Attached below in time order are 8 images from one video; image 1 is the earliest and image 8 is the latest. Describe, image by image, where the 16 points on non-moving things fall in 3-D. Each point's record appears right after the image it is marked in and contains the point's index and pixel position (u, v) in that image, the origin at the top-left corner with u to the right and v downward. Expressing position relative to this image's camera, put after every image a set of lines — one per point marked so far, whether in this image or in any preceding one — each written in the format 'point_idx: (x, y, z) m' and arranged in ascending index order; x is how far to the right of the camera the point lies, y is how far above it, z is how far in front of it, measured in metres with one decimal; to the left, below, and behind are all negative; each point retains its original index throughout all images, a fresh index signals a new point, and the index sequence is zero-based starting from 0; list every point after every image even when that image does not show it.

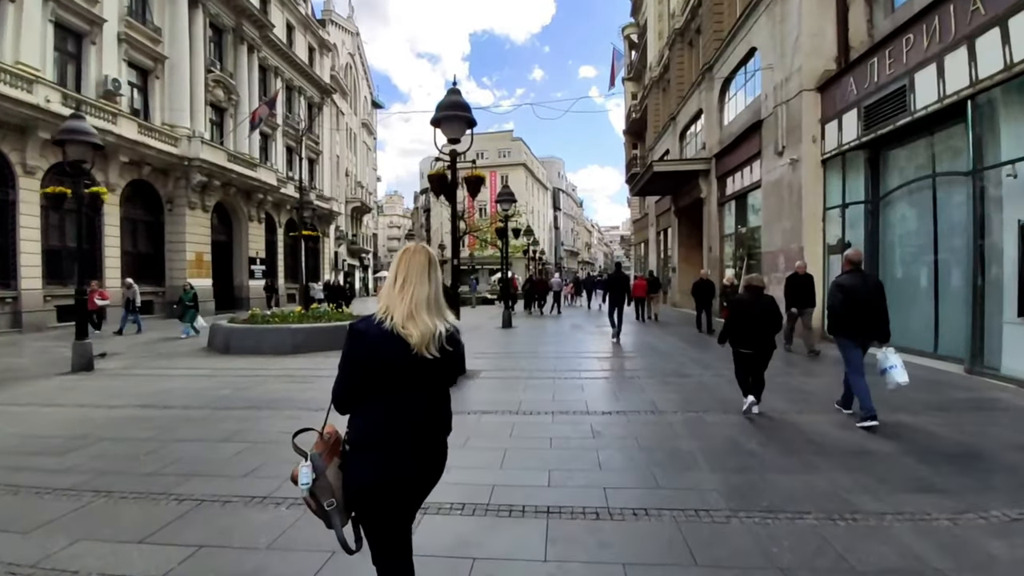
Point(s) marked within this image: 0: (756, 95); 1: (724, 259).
0: (+8.7, +6.9, +15.8) m
1: (+9.3, +1.4, +19.7) m
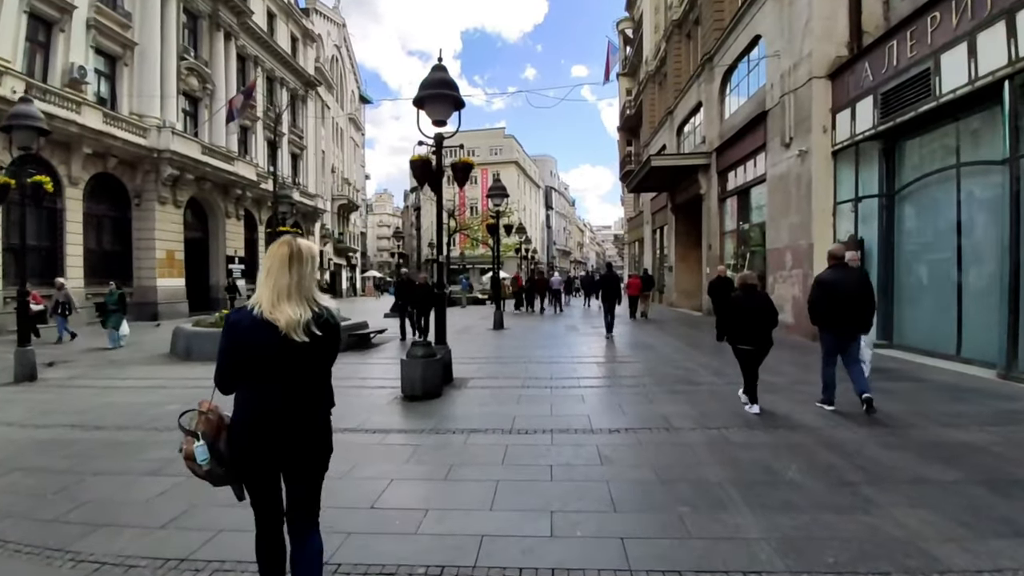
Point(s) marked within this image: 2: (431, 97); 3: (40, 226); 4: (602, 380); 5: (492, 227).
0: (+8.4, +6.9, +15.0) m
1: (+9.0, +1.4, +19.0) m
2: (-1.4, +3.4, +8.0) m
3: (-17.4, +2.3, +16.4) m
4: (+1.7, -1.7, +8.4) m
5: (-0.9, +2.7, +19.2) m
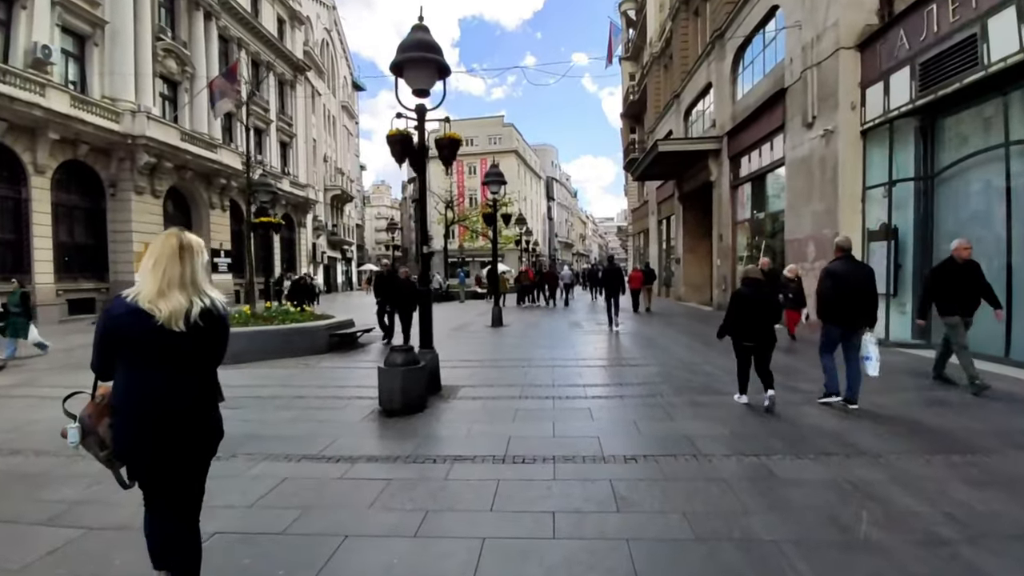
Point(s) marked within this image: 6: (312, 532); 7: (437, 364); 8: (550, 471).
0: (+8.3, +7.1, +13.9) m
1: (+8.9, +1.7, +17.9) m
2: (-1.5, +3.5, +6.9) m
3: (-17.5, +2.4, +15.4) m
4: (+1.7, -1.6, +7.4) m
5: (-1.0, +2.9, +18.2) m
6: (-1.5, -1.9, +3.4) m
7: (-1.2, -1.2, +7.0) m
8: (+0.4, -1.8, +4.4) m
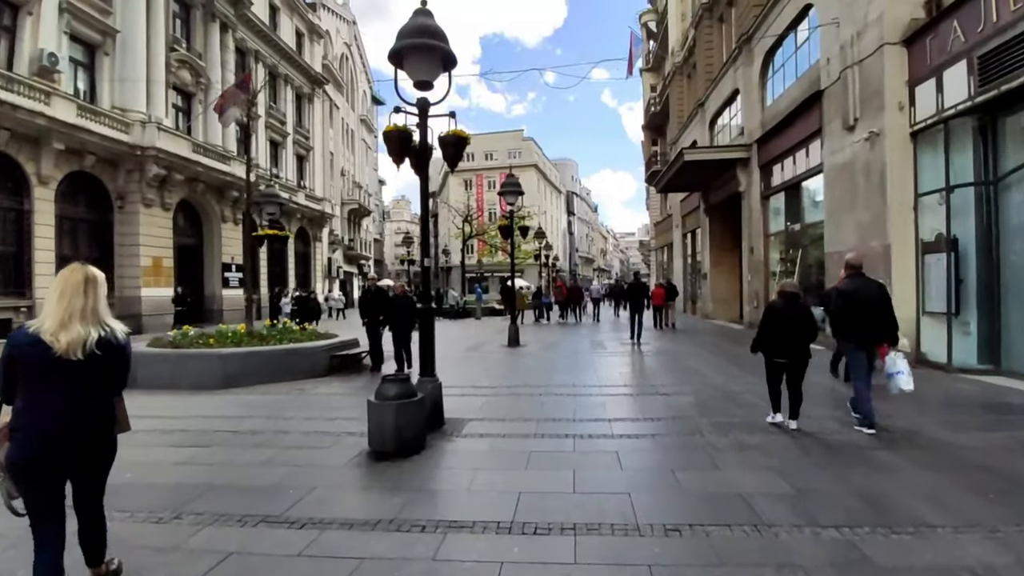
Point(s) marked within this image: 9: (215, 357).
0: (+8.8, +6.6, +12.9) m
1: (+9.5, +1.0, +16.7) m
2: (-1.4, +3.2, +6.2) m
3: (-17.0, +1.9, +15.2) m
4: (+1.8, -1.9, +6.4) m
5: (-0.4, +2.3, +17.4) m
6: (-1.5, -2.0, +2.5) m
7: (-1.0, -1.5, +6.1) m
8: (+0.4, -2.0, +3.4) m
9: (-5.8, -1.4, +8.6) m
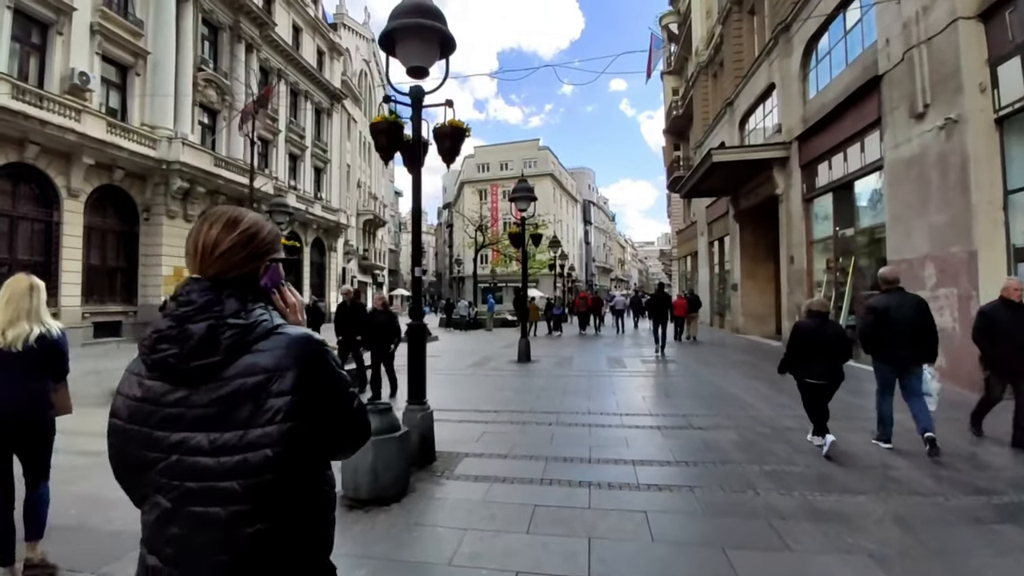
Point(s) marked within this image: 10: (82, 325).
0: (+9.2, +6.3, +11.6) m
1: (+10.1, +0.6, +15.3) m
2: (-1.3, +3.1, +5.3) m
3: (-16.5, +1.6, +15.1) m
4: (+1.9, -2.0, +5.3) m
5: (+0.2, +1.9, +16.5) m
6: (-1.6, -2.0, +1.5) m
7: (-1.0, -1.6, +5.1) m
8: (+0.4, -2.0, +2.3) m
9: (-5.6, -1.5, +7.9) m
10: (-15.0, -1.3, +15.4) m
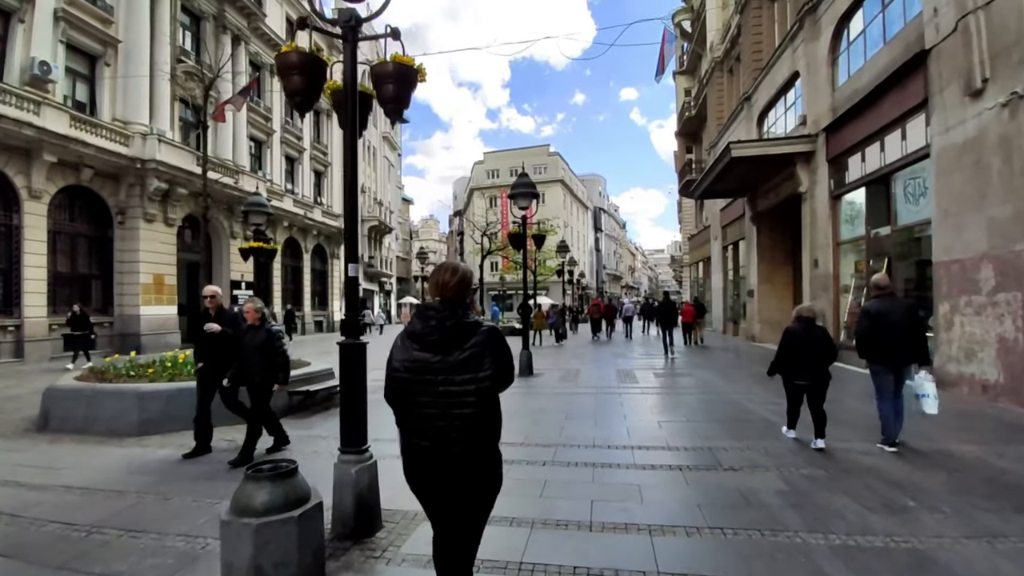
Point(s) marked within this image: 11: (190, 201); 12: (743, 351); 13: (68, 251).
0: (+9.1, +6.2, +10.3) m
1: (+10.1, +0.4, +13.8) m
2: (-1.5, +3.0, +4.1) m
3: (-16.5, +1.3, +14.2) m
4: (+1.7, -2.1, +3.9) m
5: (+0.2, +1.7, +15.2) m
6: (-1.9, -2.0, +0.3) m
7: (-1.2, -1.7, +3.9) m
8: (+0.1, -2.0, +1.0) m
9: (-5.8, -1.7, +6.7) m
10: (-15.0, -1.6, +14.5) m
11: (-14.0, +3.8, +19.4) m
12: (+9.6, -2.7, +18.5) m
13: (-16.1, +1.4, +16.0) m
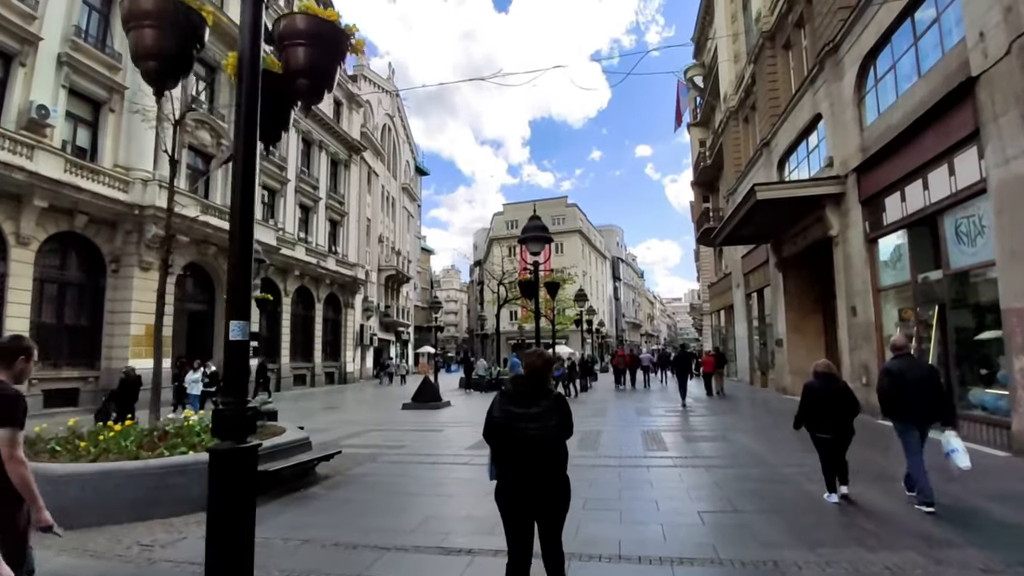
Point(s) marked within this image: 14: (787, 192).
0: (+9.2, +5.1, +9.3) m
1: (+10.4, -1.0, +12.1) m
2: (-1.6, +2.6, +3.3) m
3: (-16.1, -0.2, +13.7) m
4: (+1.6, -2.4, +2.4) m
5: (+0.6, +0.1, +14.1) m
6: (-2.1, -2.0, -1.1) m
7: (-1.3, -2.0, +2.5) m
8: (-0.1, -2.1, -0.4) m
9: (-5.7, -2.3, +5.5) m
10: (-14.7, -3.2, +13.6) m
11: (-13.5, +1.7, +19.1) m
12: (+10.1, -4.6, +16.5) m
13: (-15.7, -0.4, +15.4) m
14: (+8.6, +3.1, +13.8) m
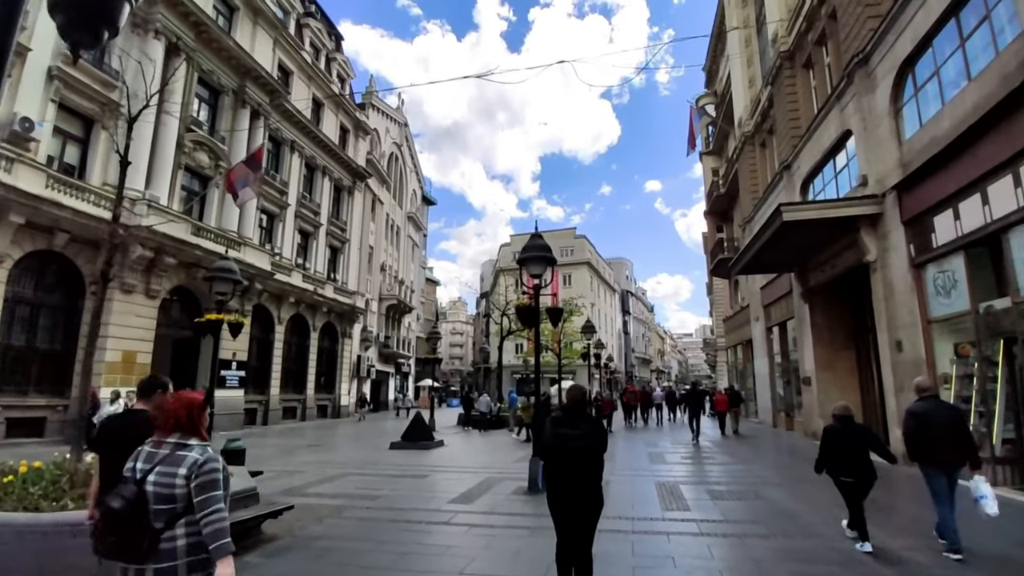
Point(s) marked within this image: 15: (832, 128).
0: (+9.2, +4.6, +8.2) m
1: (+10.4, -1.7, +10.5) m
2: (-1.8, +2.7, +2.3) m
3: (-16.1, -0.8, +12.8) m
4: (+1.3, -2.3, +0.9) m
5: (+0.7, -0.7, +12.8) m
6: (-2.5, -1.6, -2.4) m
7: (-1.5, -1.9, +1.1) m
8: (-0.4, -1.8, -1.8) m
9: (-5.9, -2.4, +4.2) m
10: (-14.6, -3.8, +12.5) m
11: (-13.3, +0.6, +18.3) m
12: (+10.2, -5.6, +14.6) m
13: (-15.6, -1.1, +14.6) m
14: (+8.7, +2.2, +12.6) m
15: (+10.5, +5.4, +14.6) m
